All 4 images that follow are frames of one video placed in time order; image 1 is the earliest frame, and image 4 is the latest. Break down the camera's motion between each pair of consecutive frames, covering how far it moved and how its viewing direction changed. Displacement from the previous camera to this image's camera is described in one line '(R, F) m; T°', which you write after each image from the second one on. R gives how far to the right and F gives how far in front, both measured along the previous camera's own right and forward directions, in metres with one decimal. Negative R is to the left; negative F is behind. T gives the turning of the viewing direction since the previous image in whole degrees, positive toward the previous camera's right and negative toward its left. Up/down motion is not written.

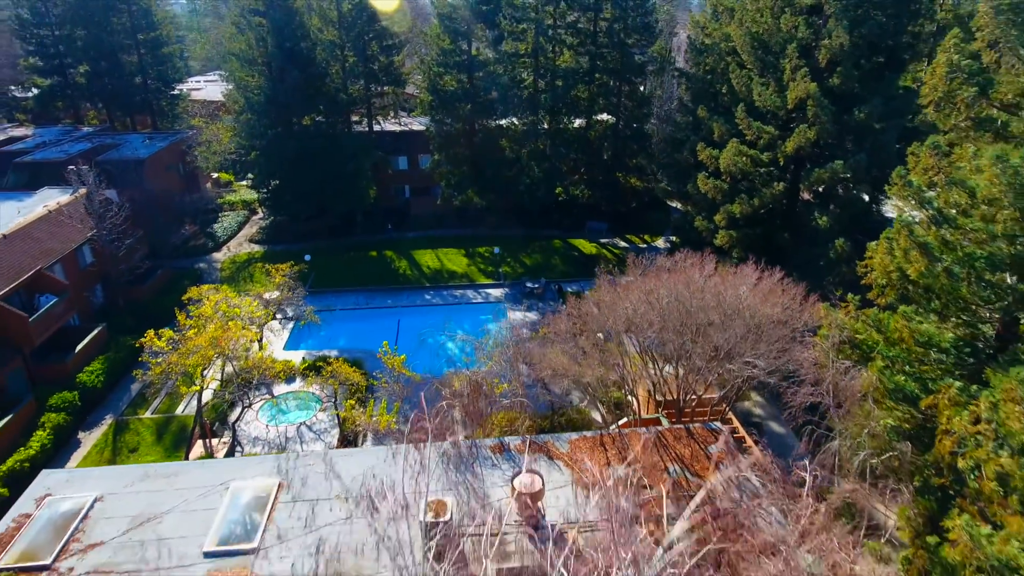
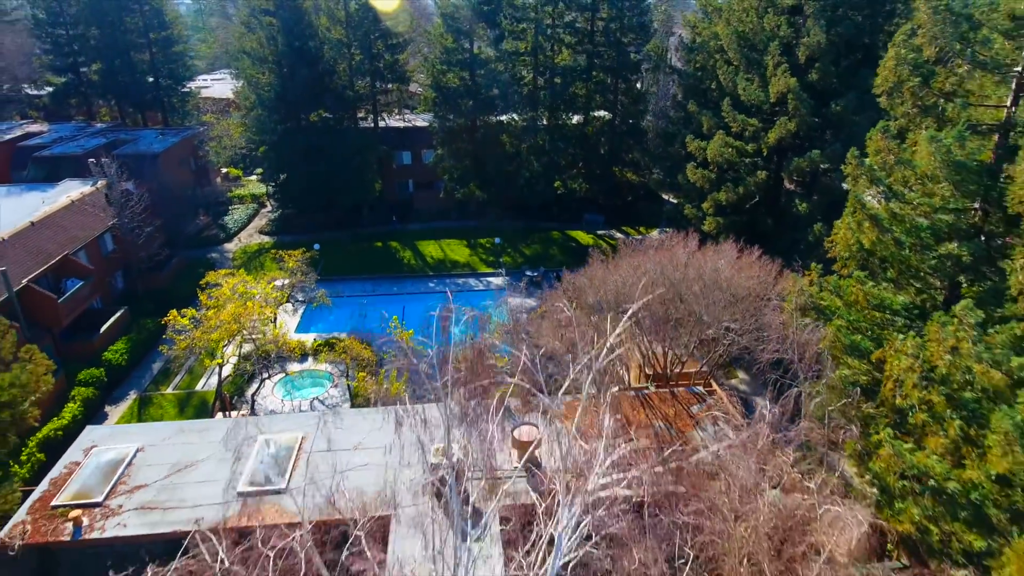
(0.0, -1.0) m; 0°
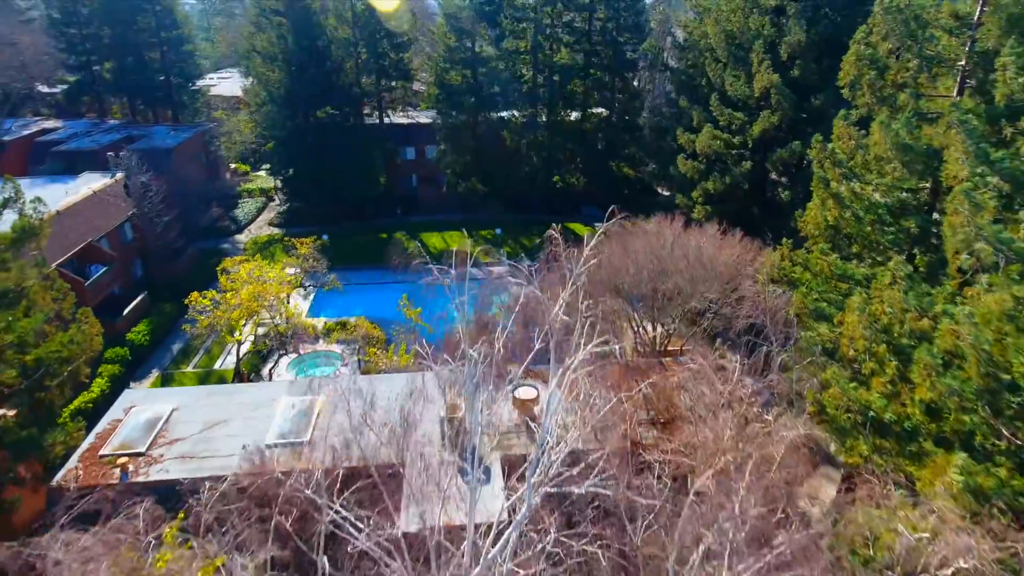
(0.0, -1.0) m; 0°
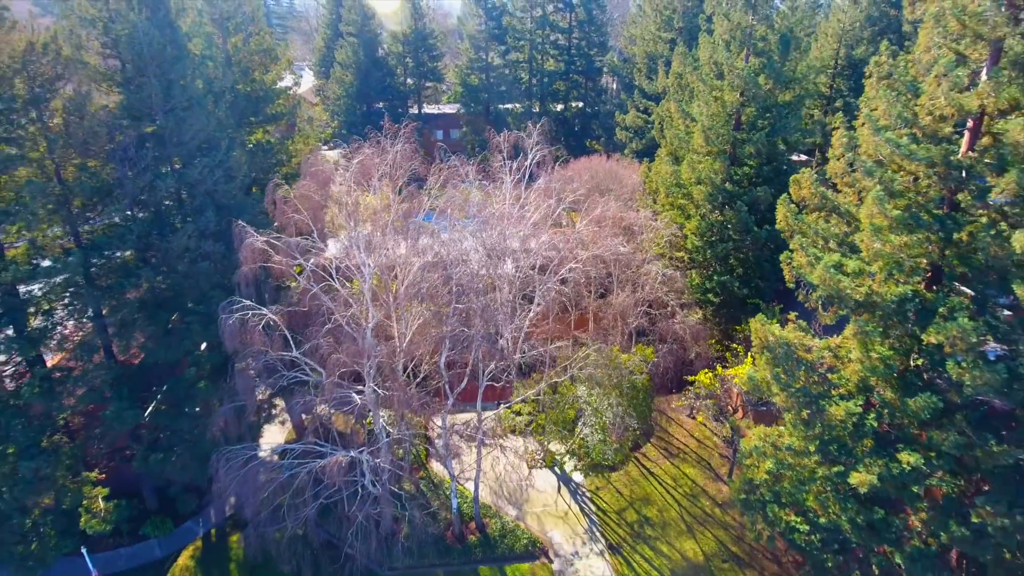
(-0.2, -11.3) m; 0°
